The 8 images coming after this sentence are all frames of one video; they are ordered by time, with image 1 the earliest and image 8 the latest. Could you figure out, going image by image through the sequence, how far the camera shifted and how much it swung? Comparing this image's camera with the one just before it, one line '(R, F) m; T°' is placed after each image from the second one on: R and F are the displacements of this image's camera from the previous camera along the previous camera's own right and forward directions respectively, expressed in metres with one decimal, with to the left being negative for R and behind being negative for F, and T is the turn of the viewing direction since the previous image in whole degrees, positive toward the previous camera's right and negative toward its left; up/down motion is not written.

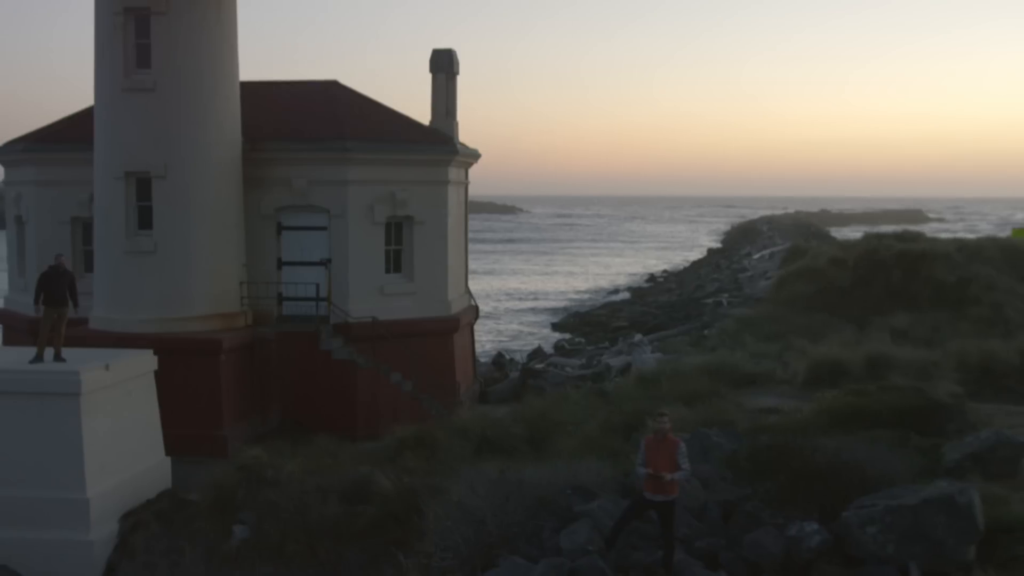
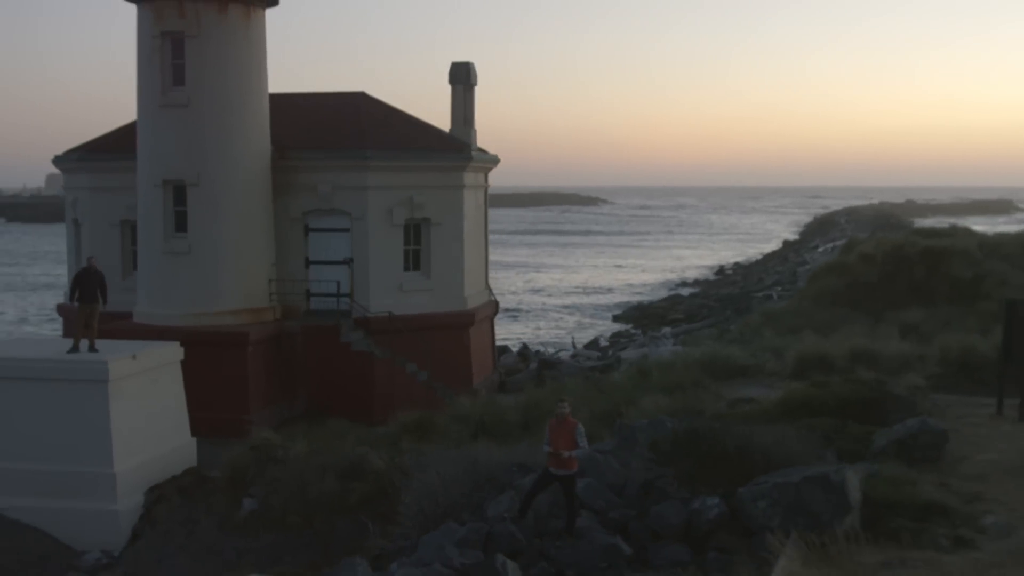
(+1.1, -1.0) m; -4°
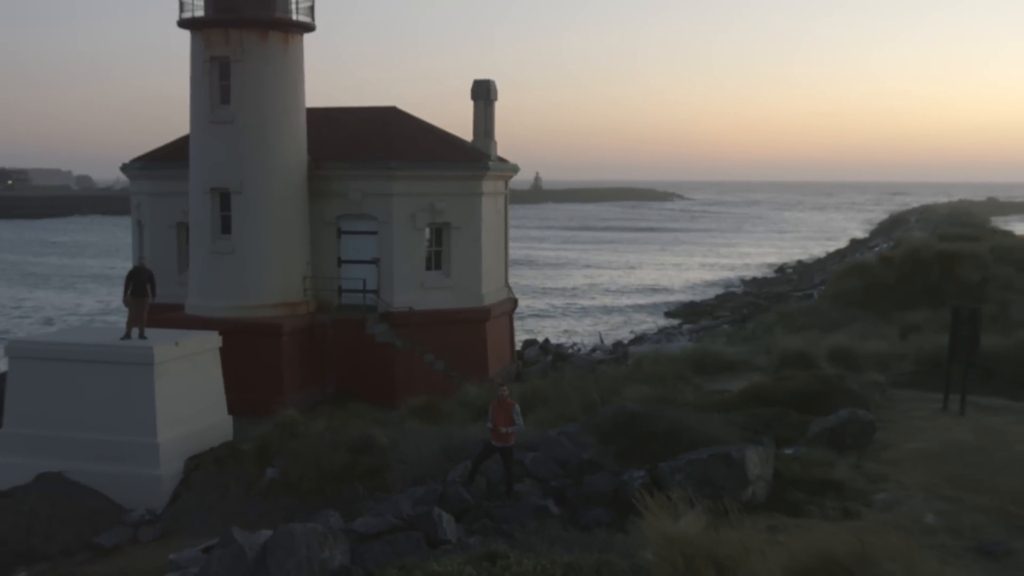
(+1.0, -1.5) m; -4°
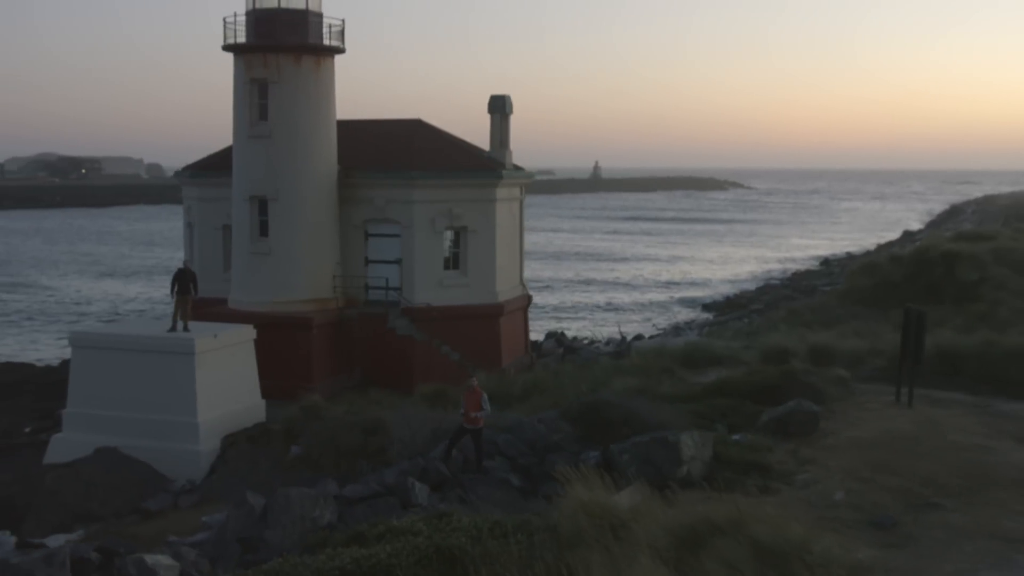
(+0.9, -1.6) m; -3°
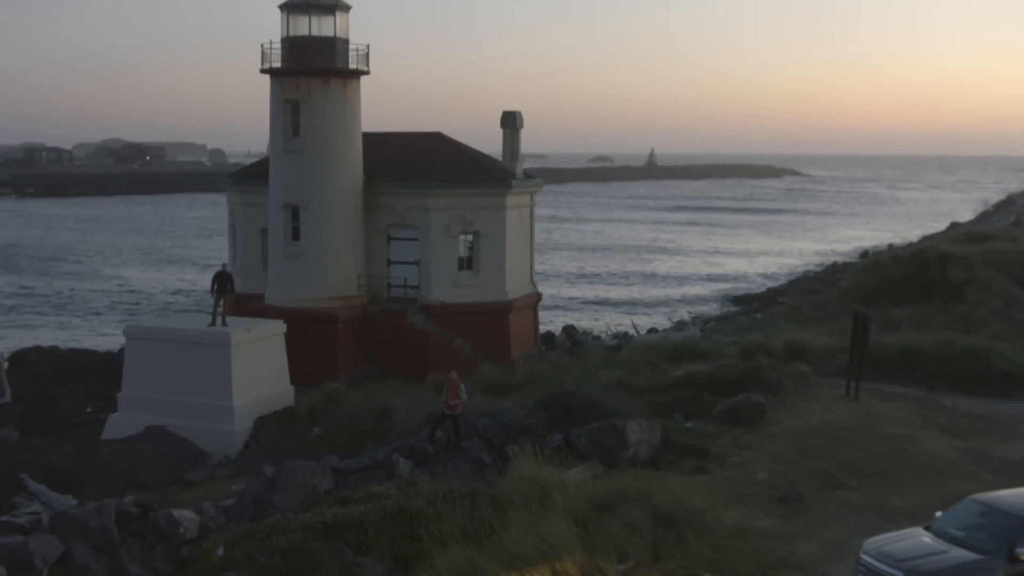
(+0.9, -1.9) m; -3°
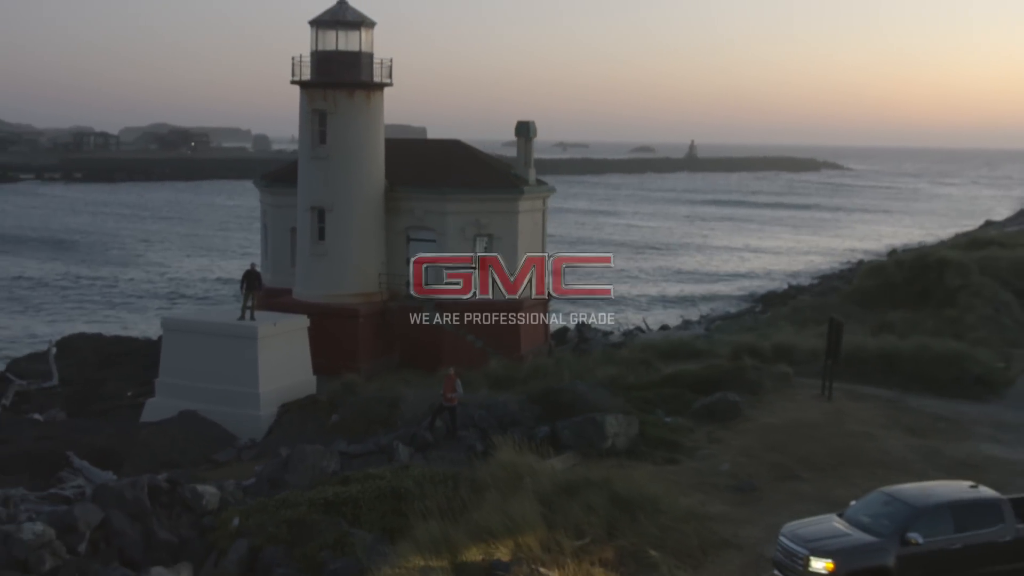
(+0.6, -1.4) m; -2°
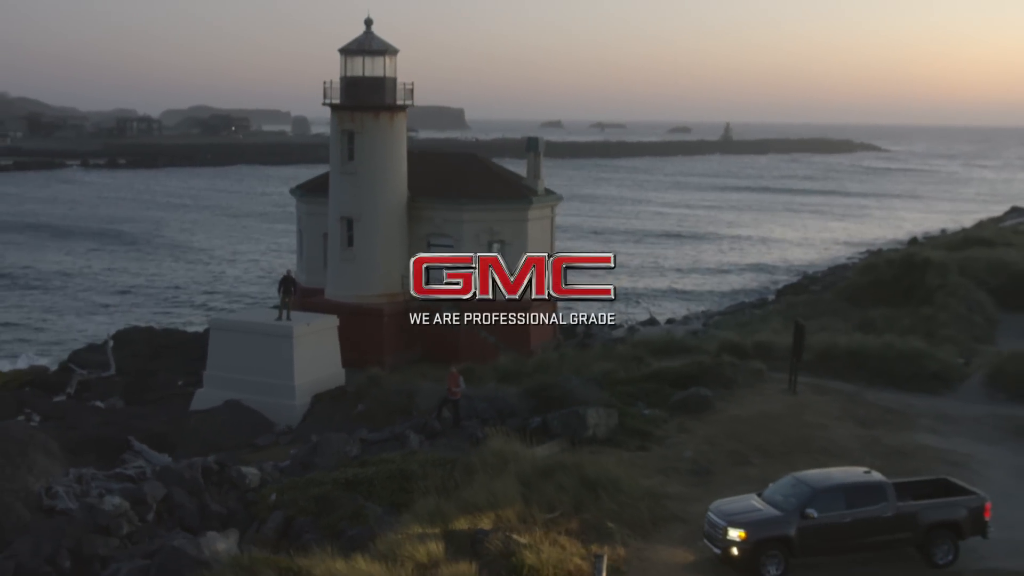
(+0.6, -2.4) m; -2°
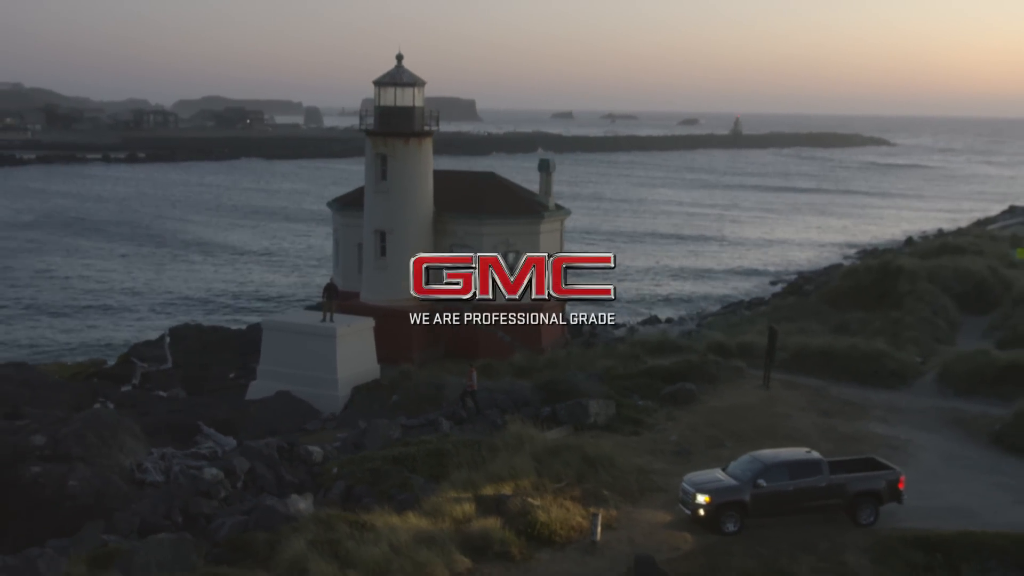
(-0.1, -3.2) m; -1°
